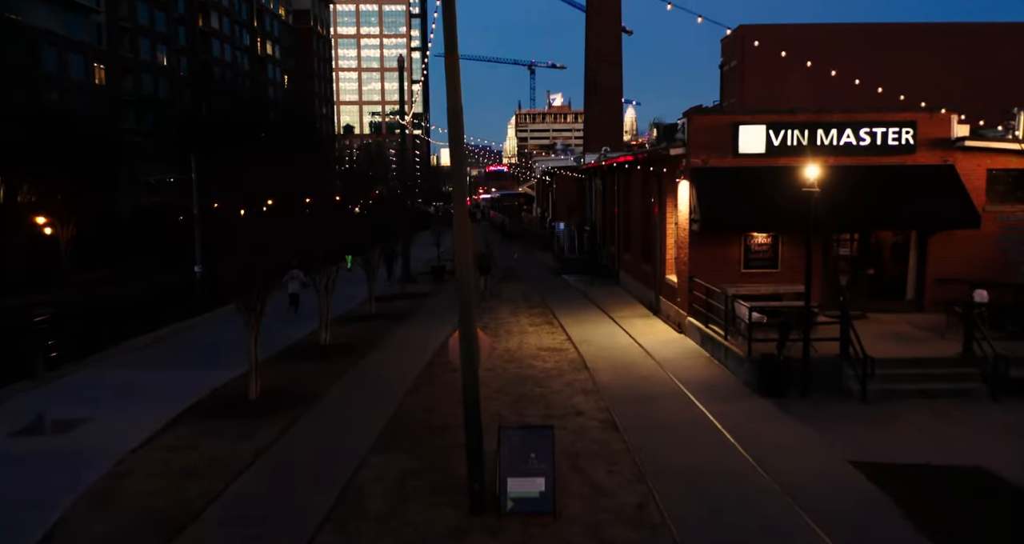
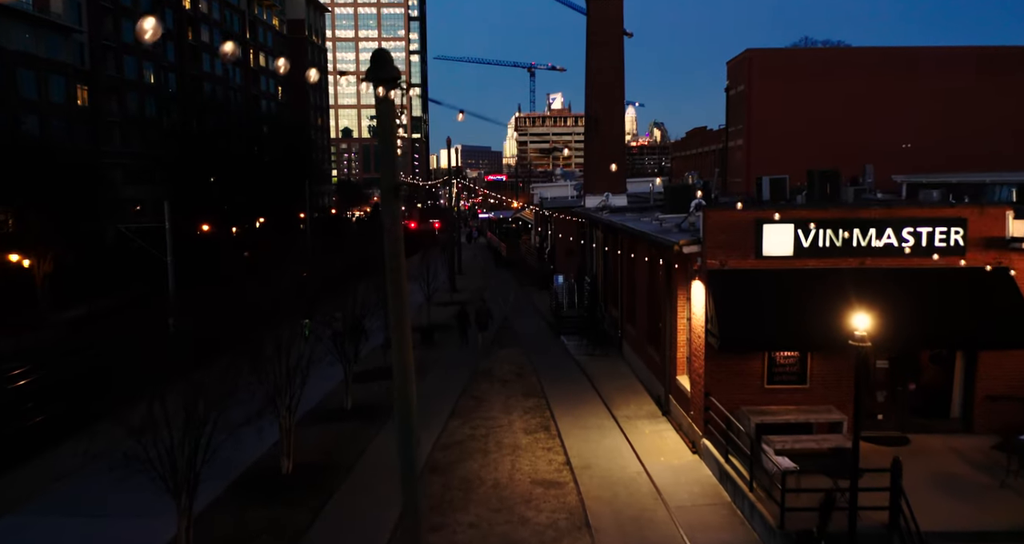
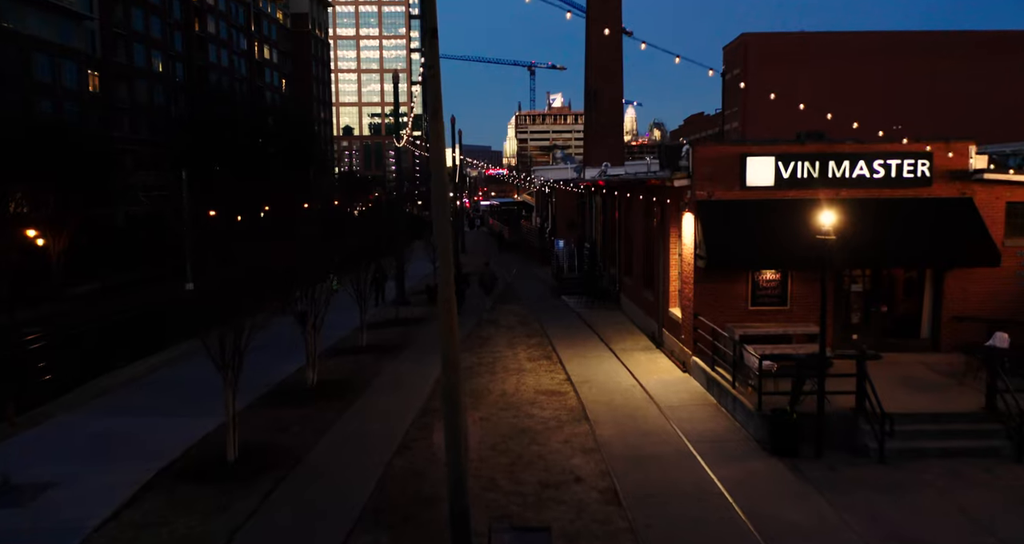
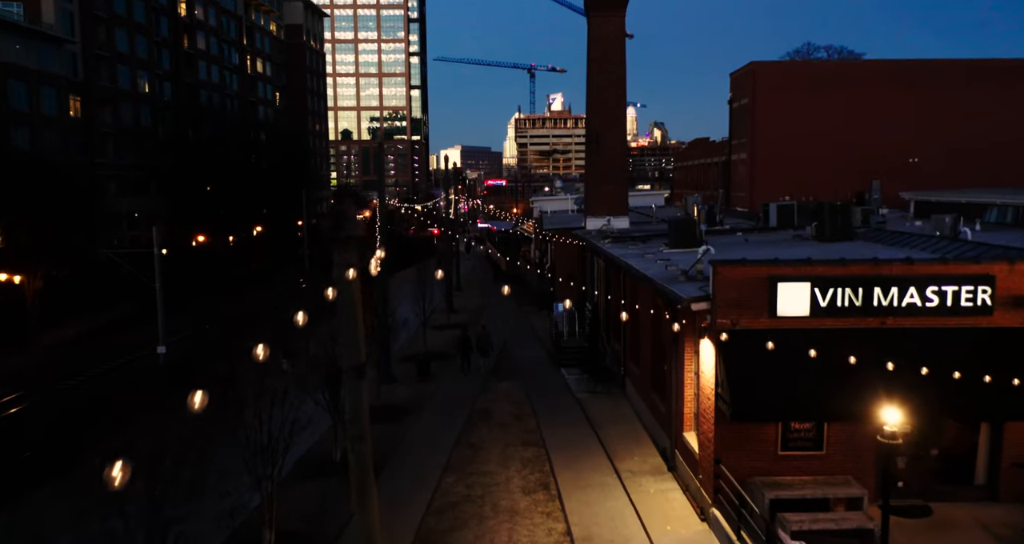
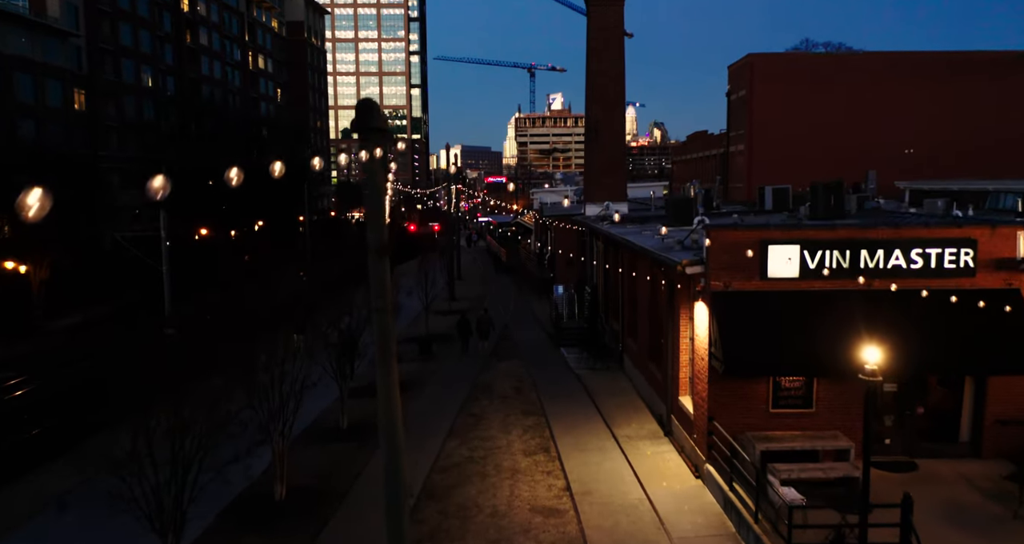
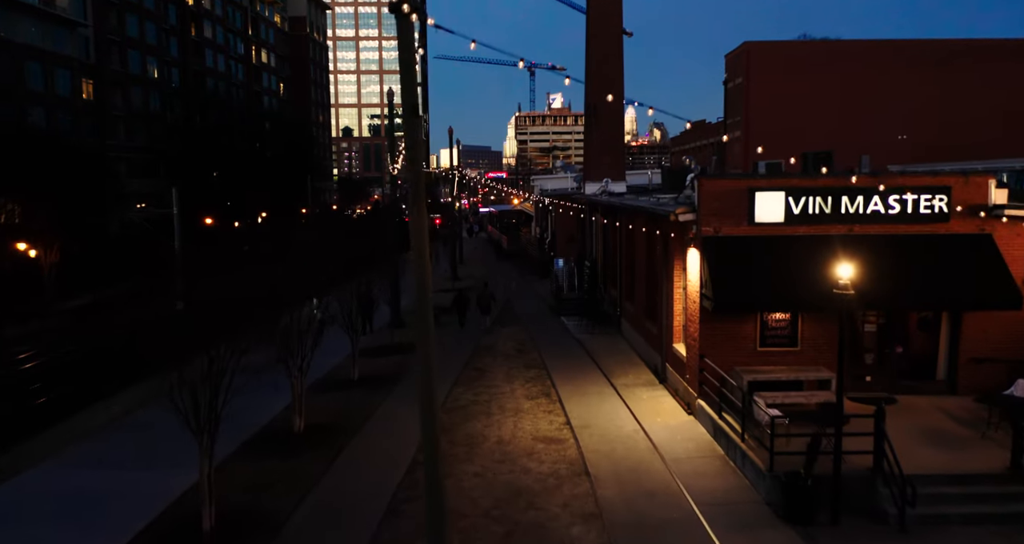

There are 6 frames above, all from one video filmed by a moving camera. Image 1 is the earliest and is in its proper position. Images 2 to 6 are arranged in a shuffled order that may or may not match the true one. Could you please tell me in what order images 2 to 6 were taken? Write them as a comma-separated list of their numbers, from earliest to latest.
3, 6, 2, 5, 4
